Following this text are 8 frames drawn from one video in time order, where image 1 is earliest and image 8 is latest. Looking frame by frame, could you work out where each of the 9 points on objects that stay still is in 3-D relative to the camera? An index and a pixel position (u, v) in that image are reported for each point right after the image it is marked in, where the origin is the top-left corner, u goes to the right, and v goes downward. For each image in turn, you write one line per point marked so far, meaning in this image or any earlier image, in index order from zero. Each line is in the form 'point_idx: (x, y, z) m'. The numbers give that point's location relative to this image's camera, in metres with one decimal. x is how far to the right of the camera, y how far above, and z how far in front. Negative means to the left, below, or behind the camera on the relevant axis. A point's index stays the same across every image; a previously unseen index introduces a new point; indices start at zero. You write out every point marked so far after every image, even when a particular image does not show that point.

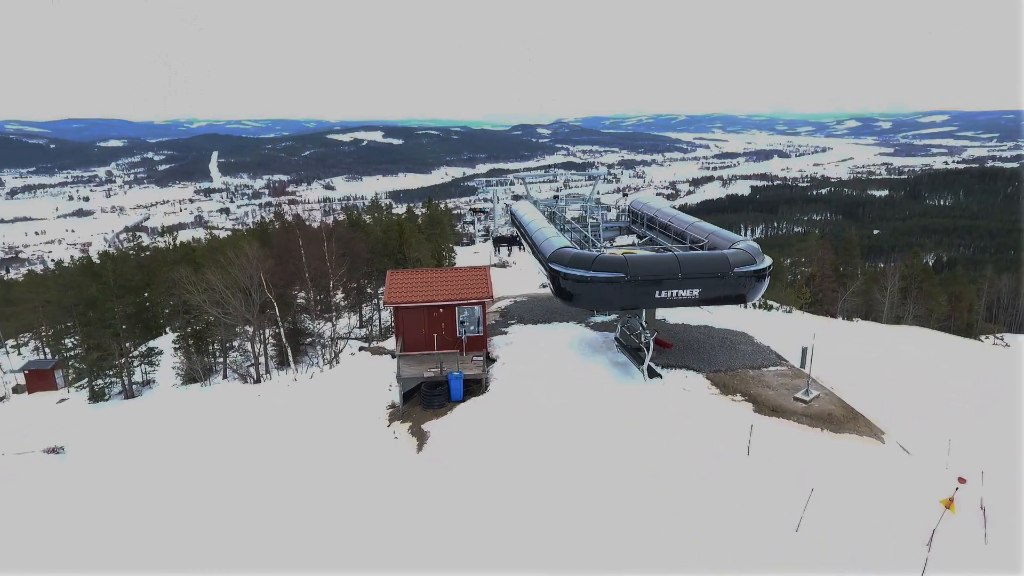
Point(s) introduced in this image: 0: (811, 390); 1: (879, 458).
0: (+6.8, -2.3, +12.0) m
1: (+7.0, -3.3, +10.1) m
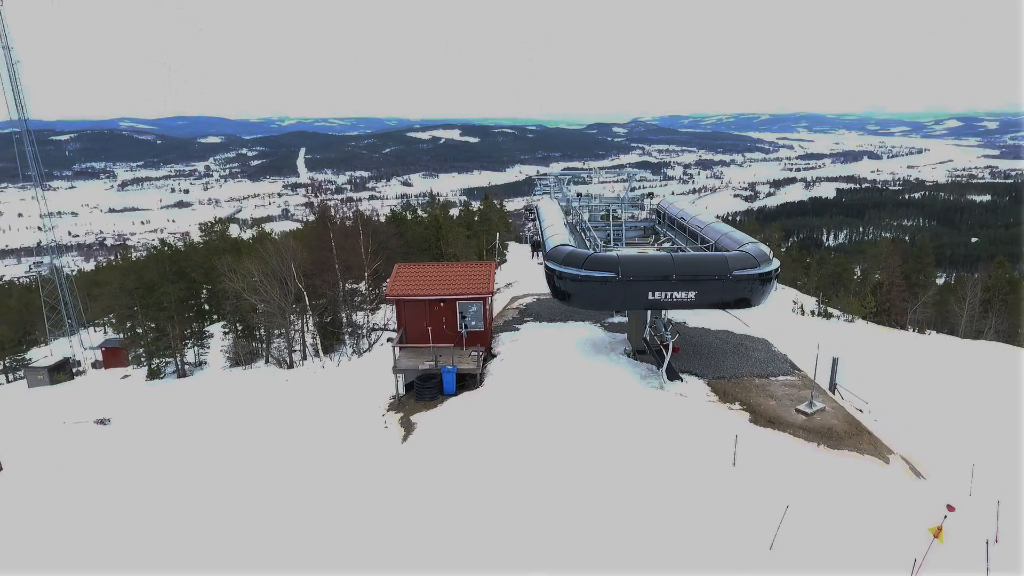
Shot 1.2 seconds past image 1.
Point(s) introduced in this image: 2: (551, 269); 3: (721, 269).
0: (+6.5, -2.5, +11.3) m
1: (+6.5, -3.4, +9.4) m
2: (+0.8, +0.4, +12.3) m
3: (+4.4, +0.4, +11.3) m
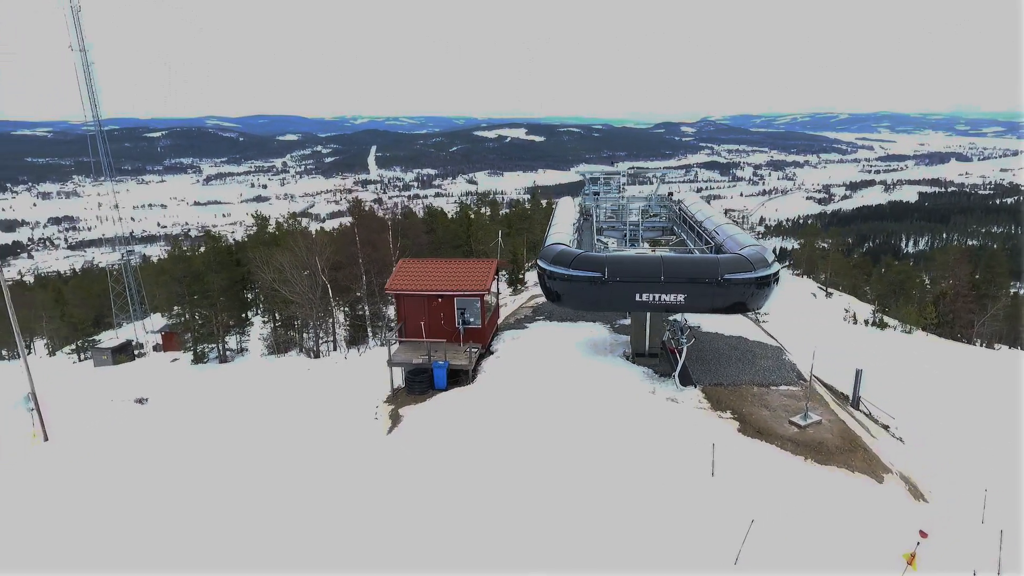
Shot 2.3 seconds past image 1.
0: (+6.2, -2.6, +10.8) m
1: (+5.9, -3.5, +8.9) m
2: (+0.6, +0.4, +12.2) m
3: (+4.1, +0.3, +11.0) m
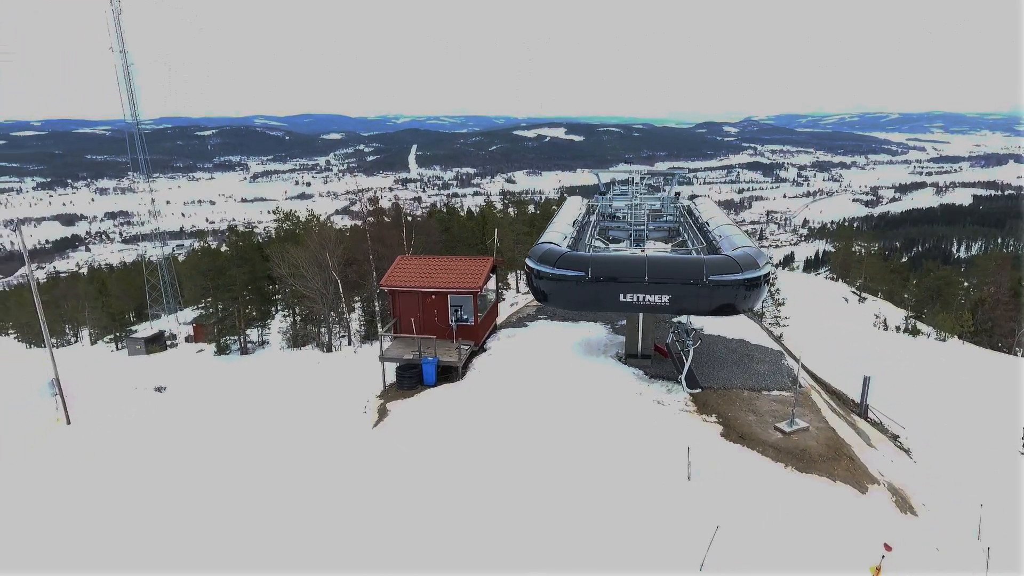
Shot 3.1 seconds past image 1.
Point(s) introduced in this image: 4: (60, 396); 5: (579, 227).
0: (+5.8, -2.7, +10.5) m
1: (+5.4, -3.6, +8.6) m
2: (+0.3, +0.5, +12.2) m
3: (+3.8, +0.3, +10.8) m
4: (-16.0, -3.8, +18.5) m
5: (+2.3, +2.0, +16.7) m
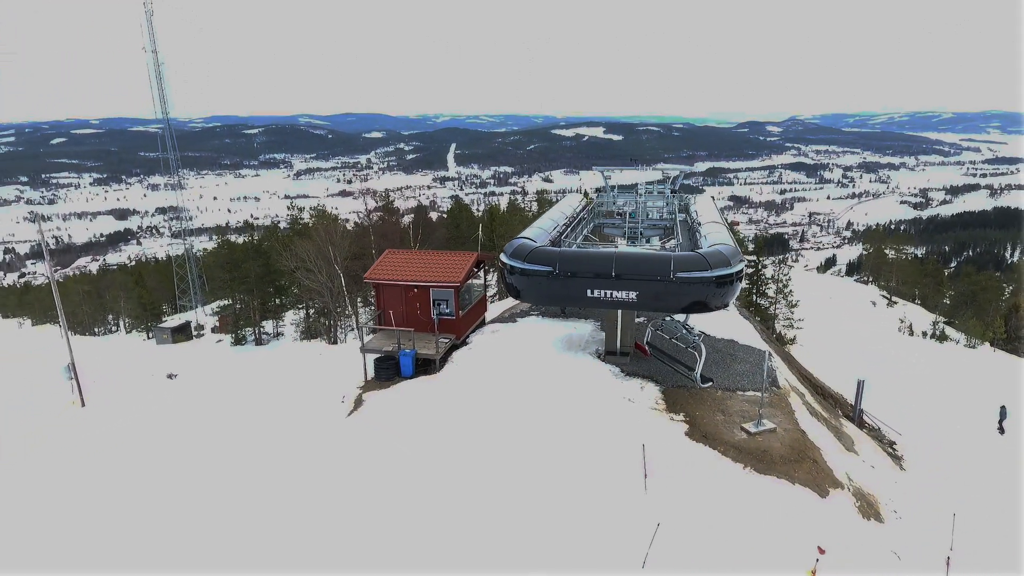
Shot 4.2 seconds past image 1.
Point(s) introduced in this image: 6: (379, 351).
0: (+5.0, -2.6, +10.3) m
1: (+4.5, -3.6, +8.4) m
2: (-0.3, +0.6, +12.2) m
3: (+3.1, +0.3, +10.7) m
4: (-16.3, -3.4, +19.3) m
5: (+2.0, +2.1, +16.7) m
6: (-3.4, -1.6, +13.5) m
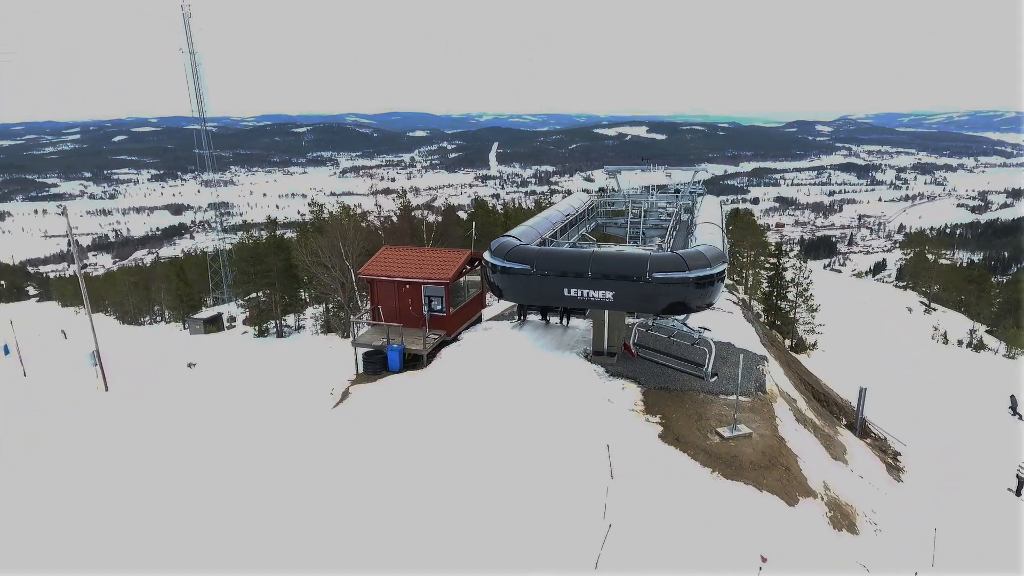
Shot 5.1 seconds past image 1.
0: (+4.5, -2.7, +10.1) m
1: (+3.9, -3.6, +8.2) m
2: (-0.6, +0.7, +12.3) m
3: (+2.6, +0.3, +10.5) m
4: (-16.3, -3.0, +20.3) m
5: (+1.9, +2.2, +16.6) m
6: (-3.8, -1.5, +13.8) m
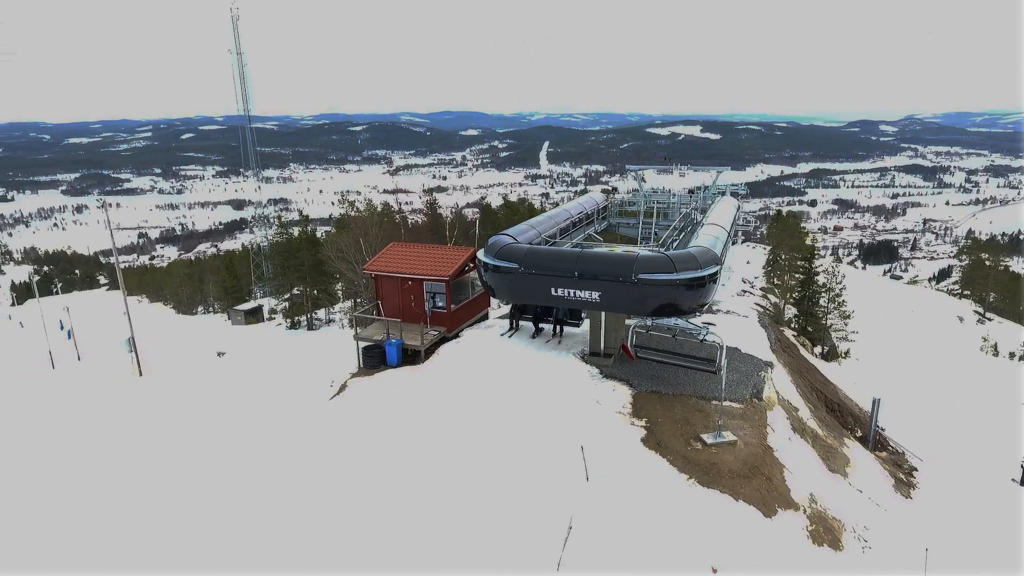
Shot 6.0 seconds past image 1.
0: (+4.1, -2.7, +9.8) m
1: (+3.4, -3.7, +8.0) m
2: (-0.7, +0.7, +12.4) m
3: (+2.4, +0.3, +10.4) m
4: (-15.9, -2.6, +21.5) m
5: (+2.1, +2.2, +16.5) m
6: (-3.8, -1.4, +14.1) m
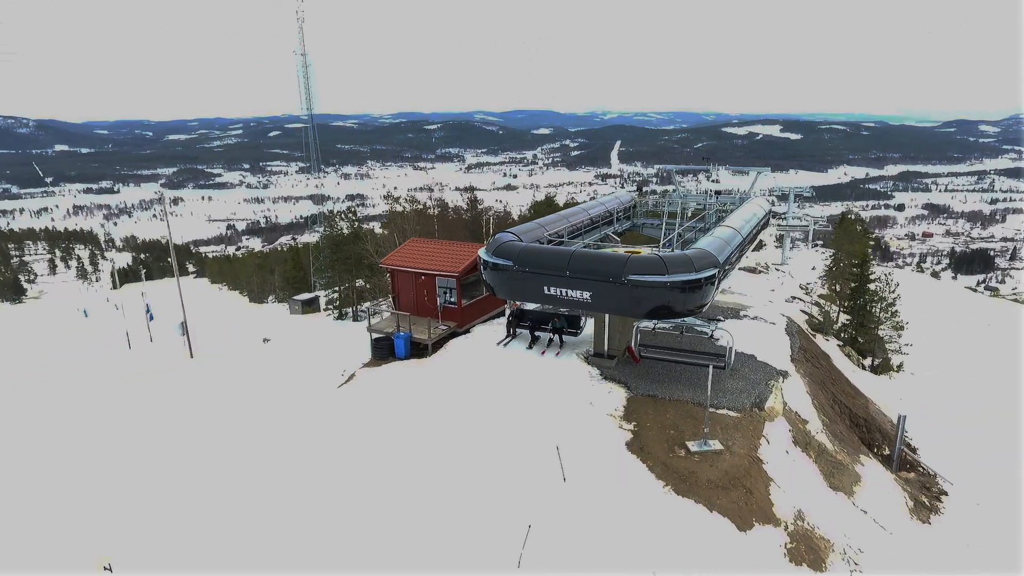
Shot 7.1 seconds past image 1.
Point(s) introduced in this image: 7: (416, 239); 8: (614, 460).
0: (+3.8, -2.8, +9.5) m
1: (+2.8, -3.7, +7.8) m
2: (-0.7, +0.8, +12.6) m
3: (+2.2, +0.3, +10.3) m
4: (-14.9, -2.1, +23.2) m
5: (+2.6, +2.2, +16.4) m
6: (-3.6, -1.2, +14.6) m
7: (-3.1, +1.5, +16.4) m
8: (+1.9, -3.1, +9.4) m
